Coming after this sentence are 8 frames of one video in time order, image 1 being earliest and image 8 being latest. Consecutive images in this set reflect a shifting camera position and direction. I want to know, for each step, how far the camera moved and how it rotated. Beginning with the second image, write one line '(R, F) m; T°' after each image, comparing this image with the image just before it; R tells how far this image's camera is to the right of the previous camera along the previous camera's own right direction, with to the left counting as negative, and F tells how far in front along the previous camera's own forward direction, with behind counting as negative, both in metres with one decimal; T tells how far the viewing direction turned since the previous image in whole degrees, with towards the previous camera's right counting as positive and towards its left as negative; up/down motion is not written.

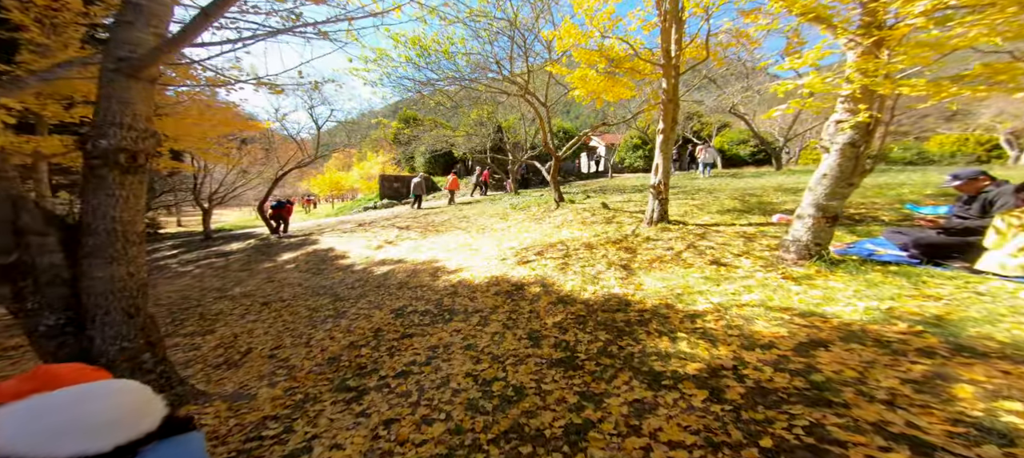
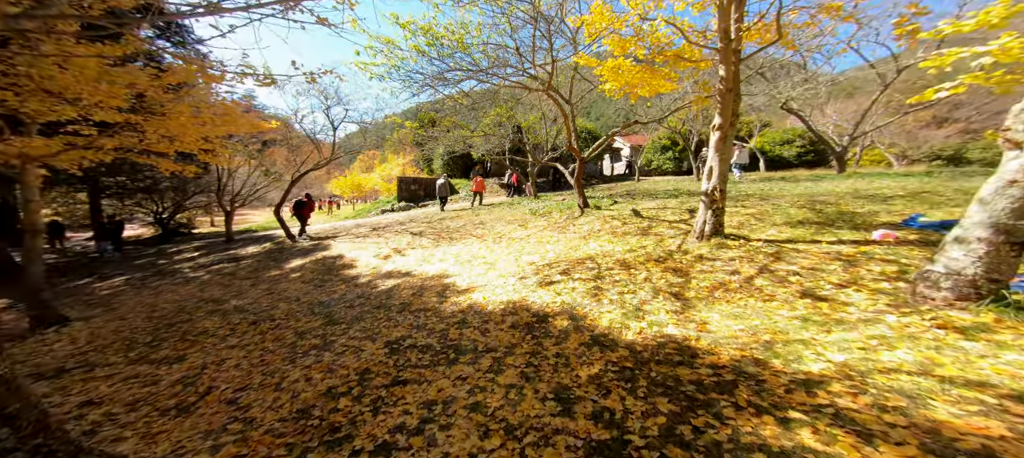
(-0.1, +0.9) m; -3°
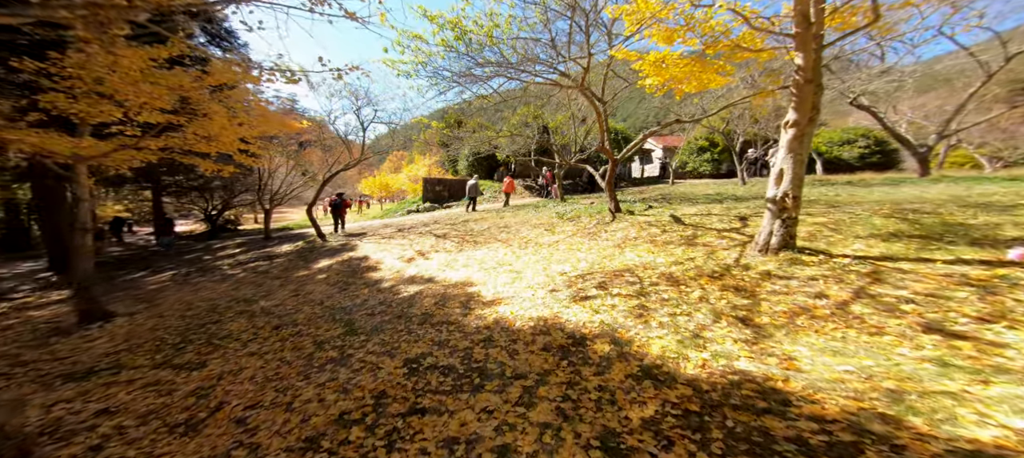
(-0.1, +0.4) m; -4°
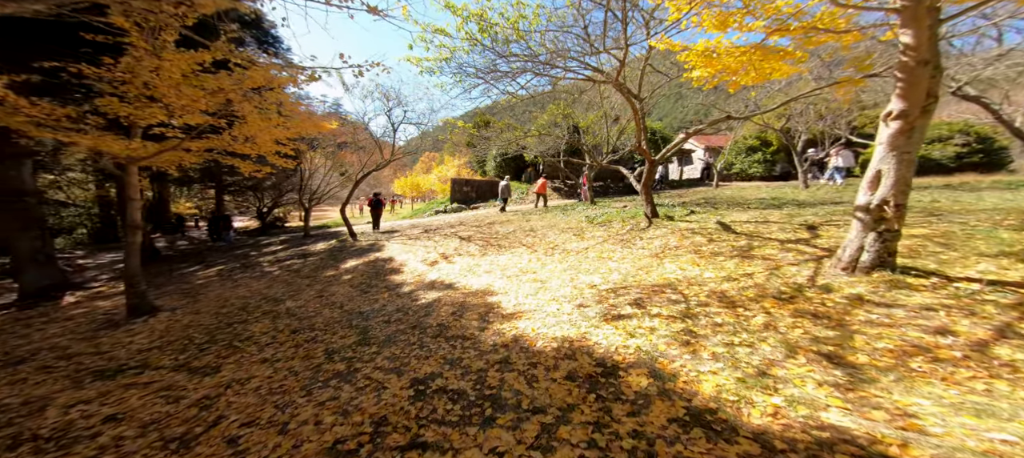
(+0.1, +0.5) m; -5°
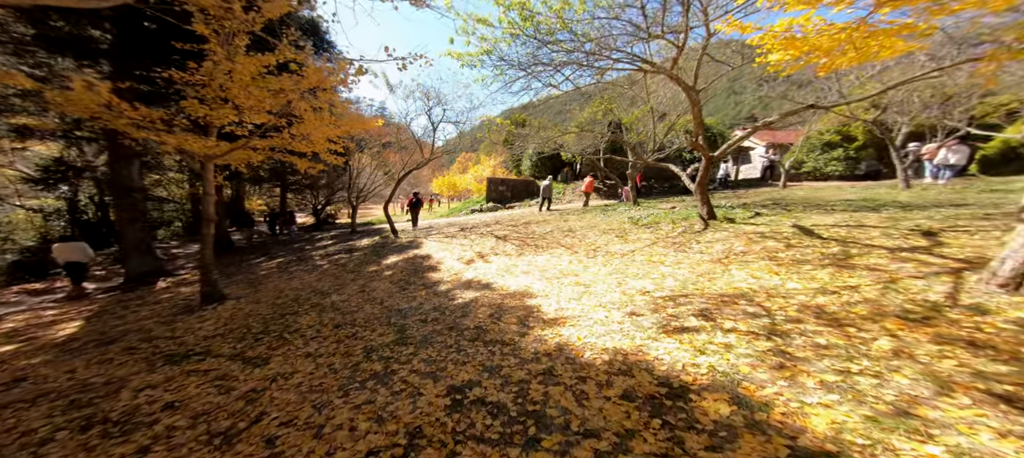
(0.0, +0.3) m; -7°
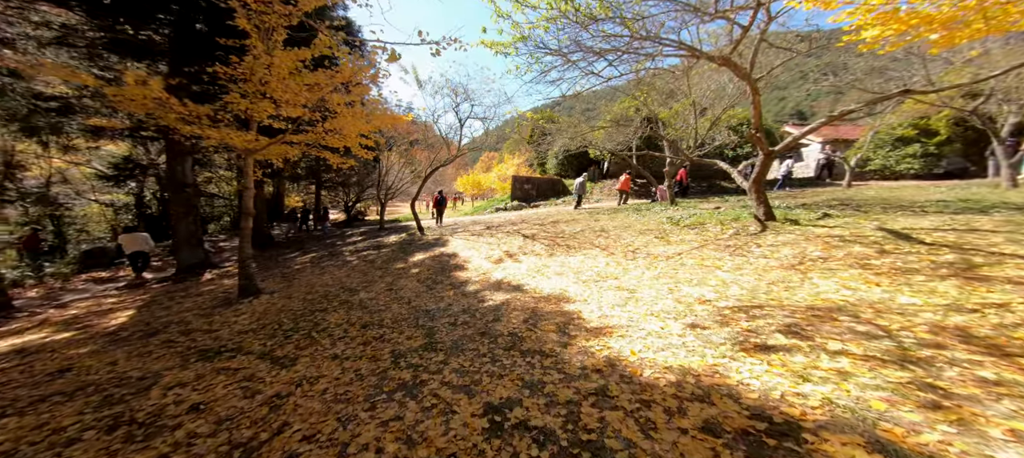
(-0.2, +0.5) m; -5°
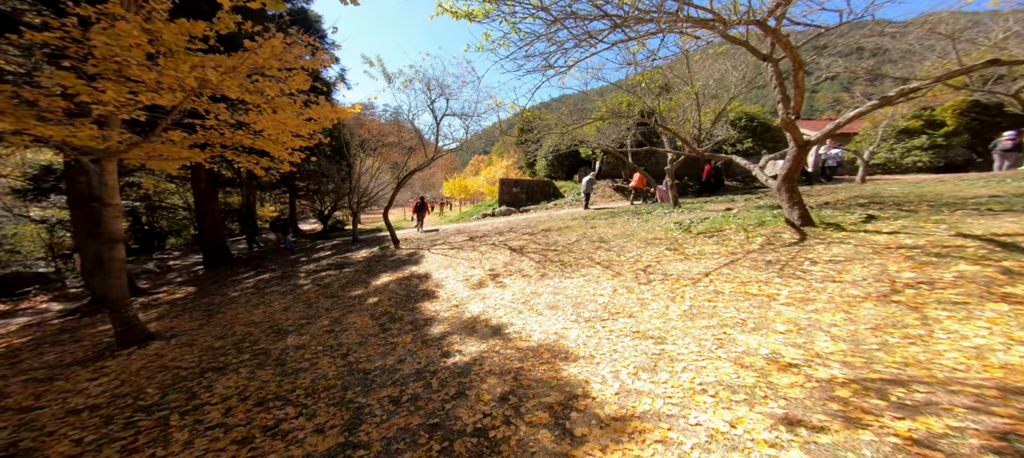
(+0.2, +1.8) m; +2°
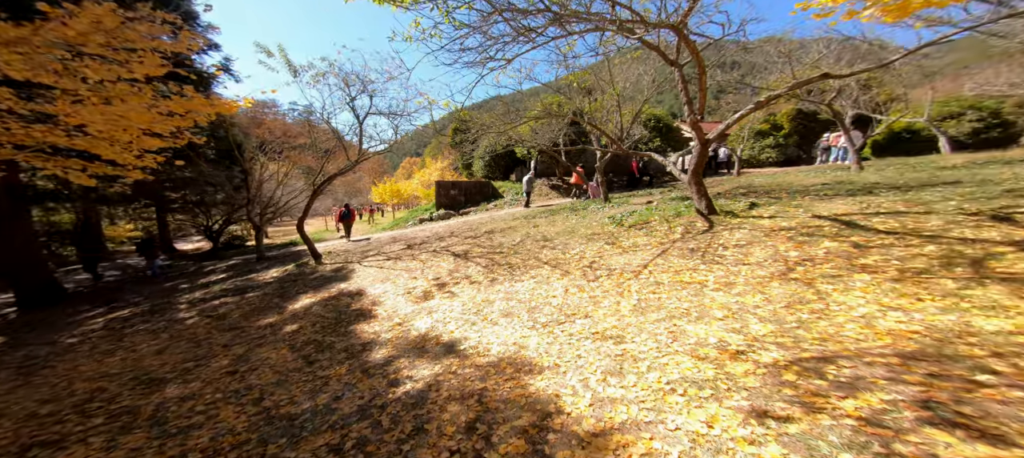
(-0.3, +0.3) m; +13°
